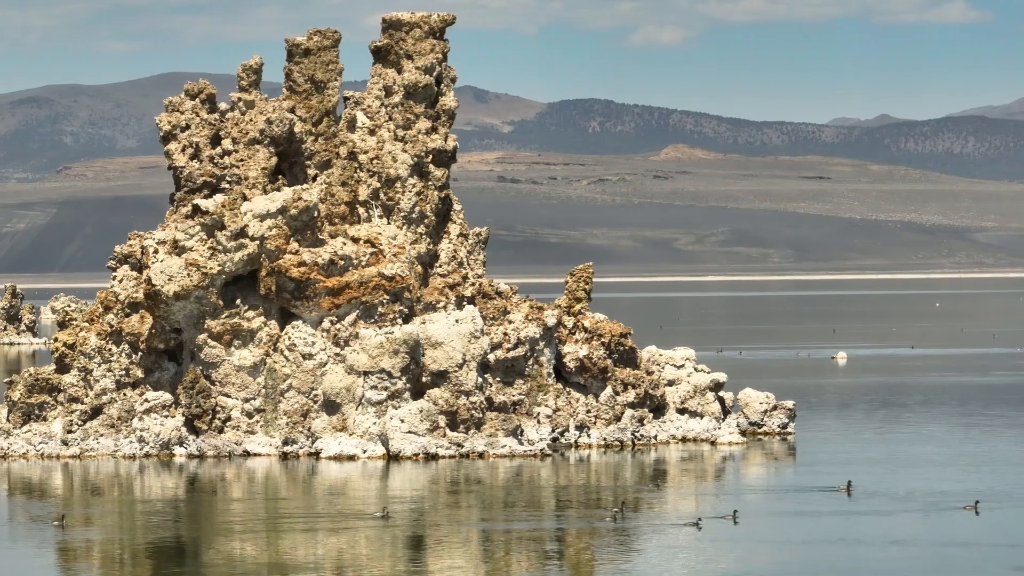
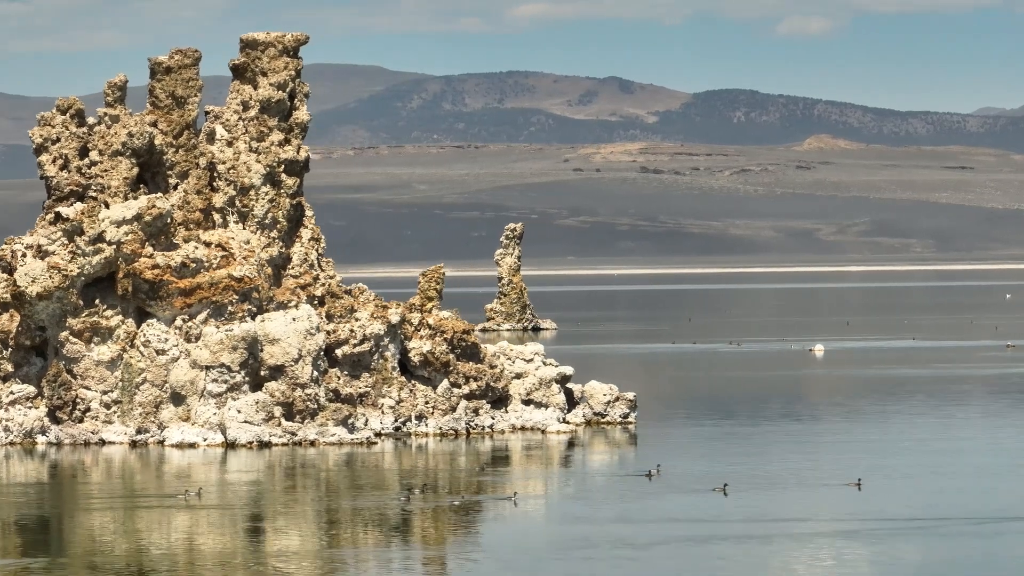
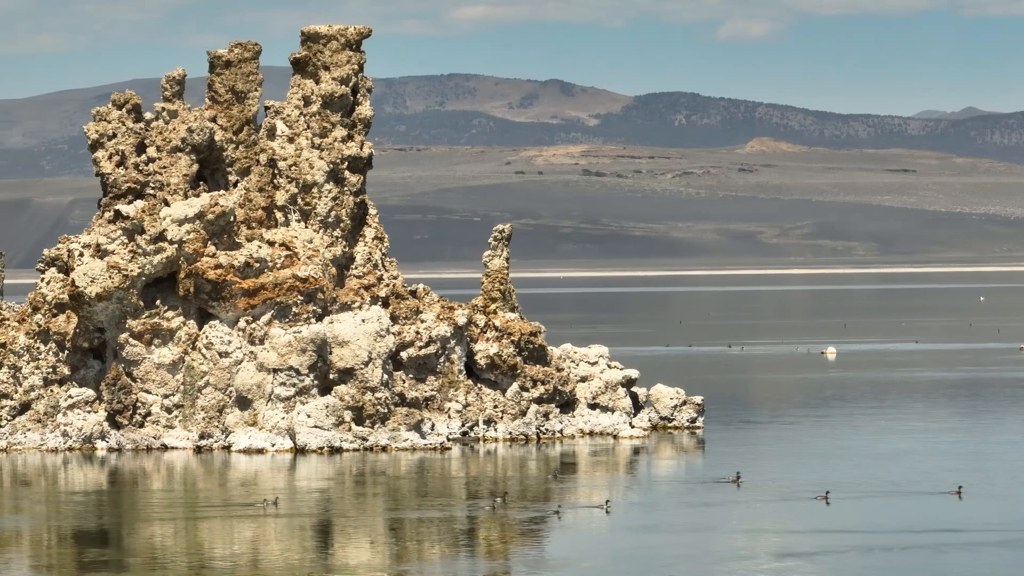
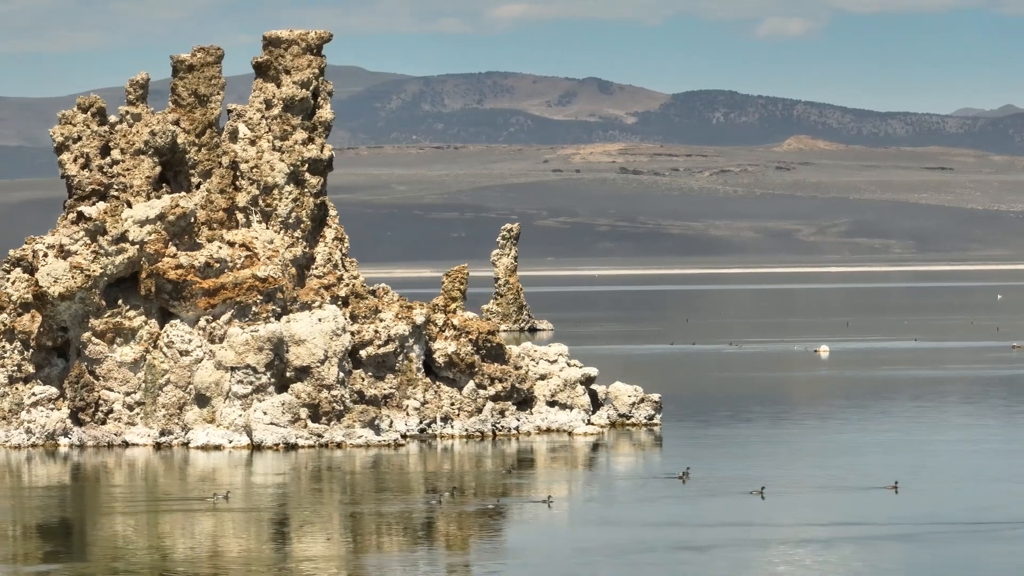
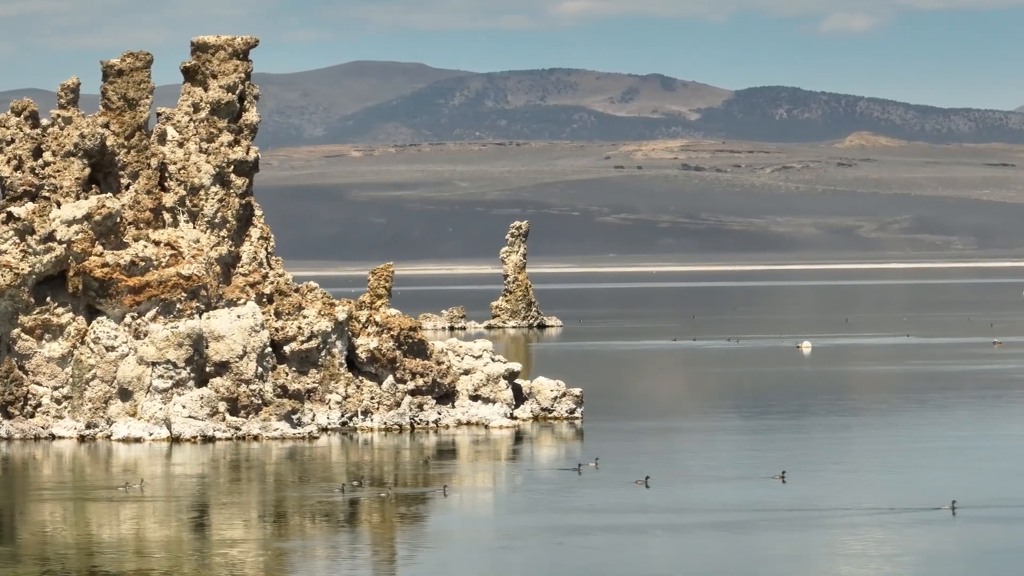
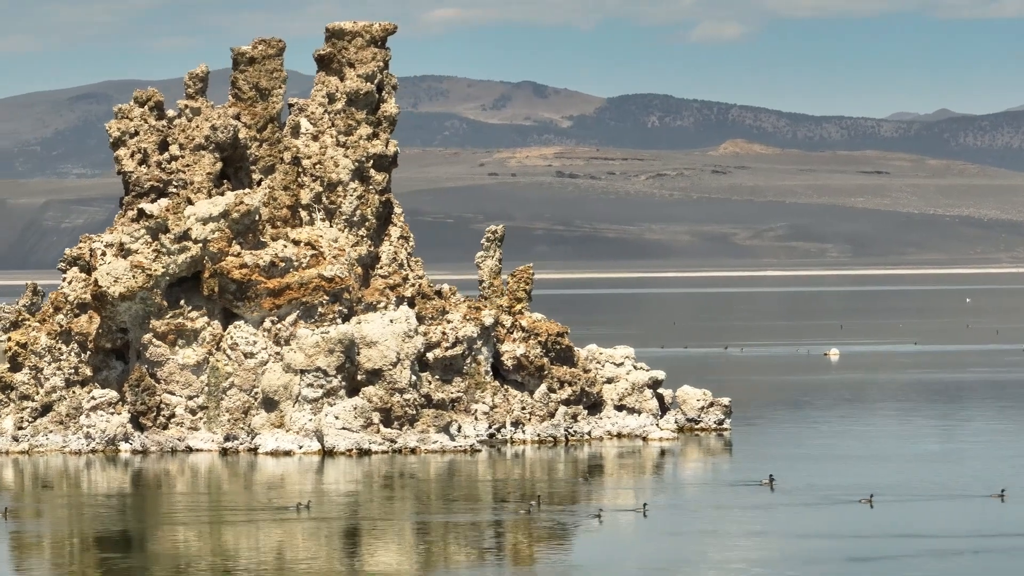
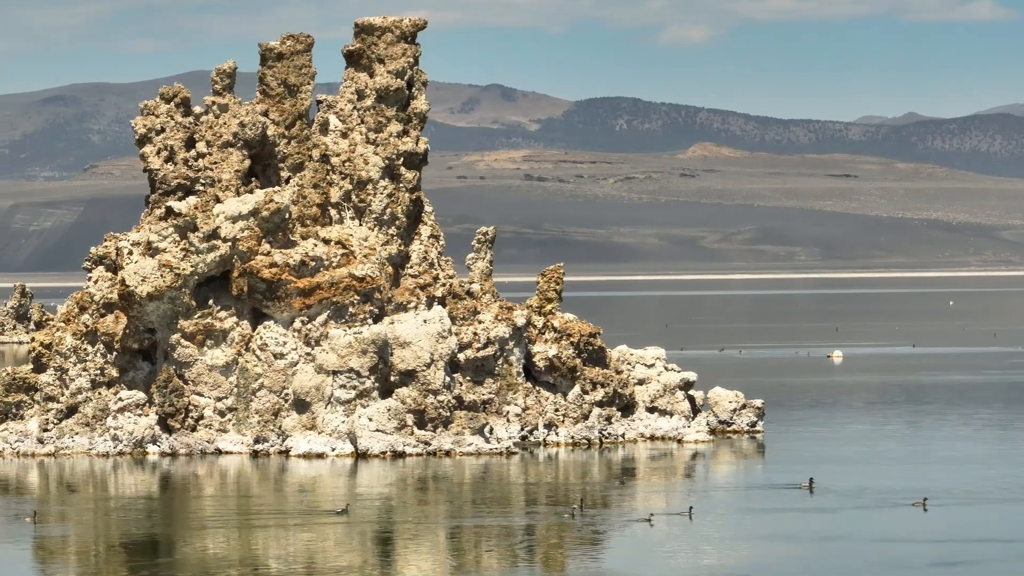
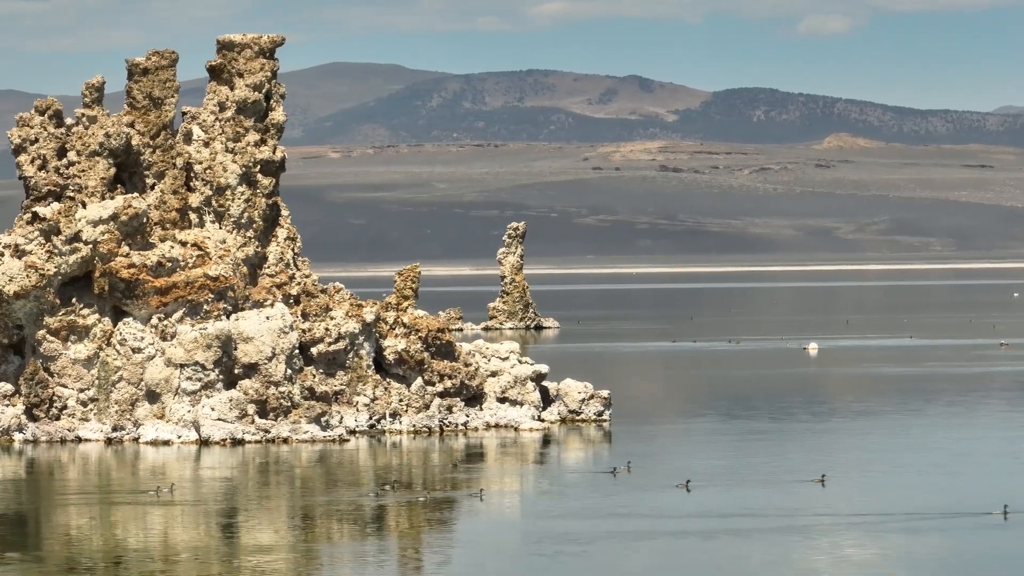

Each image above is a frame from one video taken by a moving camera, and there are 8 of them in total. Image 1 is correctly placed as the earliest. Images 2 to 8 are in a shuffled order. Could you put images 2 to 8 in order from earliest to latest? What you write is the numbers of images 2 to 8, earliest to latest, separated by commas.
7, 6, 3, 4, 2, 8, 5
